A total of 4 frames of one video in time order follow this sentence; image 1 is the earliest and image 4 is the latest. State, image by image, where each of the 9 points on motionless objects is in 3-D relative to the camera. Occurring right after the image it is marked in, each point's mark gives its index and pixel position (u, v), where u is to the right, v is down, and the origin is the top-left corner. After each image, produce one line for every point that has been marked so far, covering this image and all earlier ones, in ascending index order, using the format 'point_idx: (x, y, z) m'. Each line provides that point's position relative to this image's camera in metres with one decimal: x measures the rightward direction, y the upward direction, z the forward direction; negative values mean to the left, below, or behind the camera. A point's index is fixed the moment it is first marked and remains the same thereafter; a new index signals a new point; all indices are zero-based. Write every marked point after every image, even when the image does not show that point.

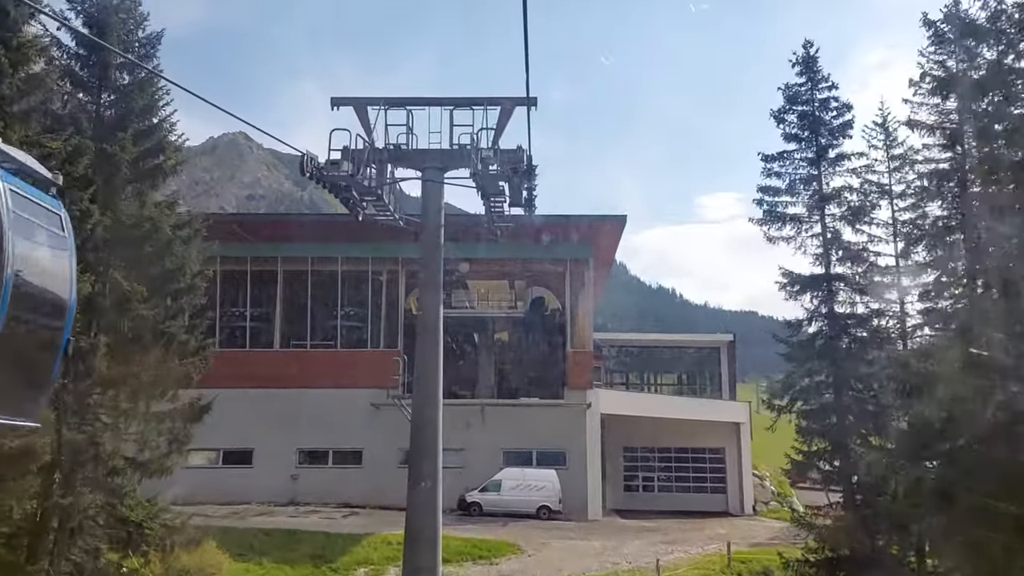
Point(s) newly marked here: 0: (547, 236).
0: (+0.8, +1.2, +18.7) m
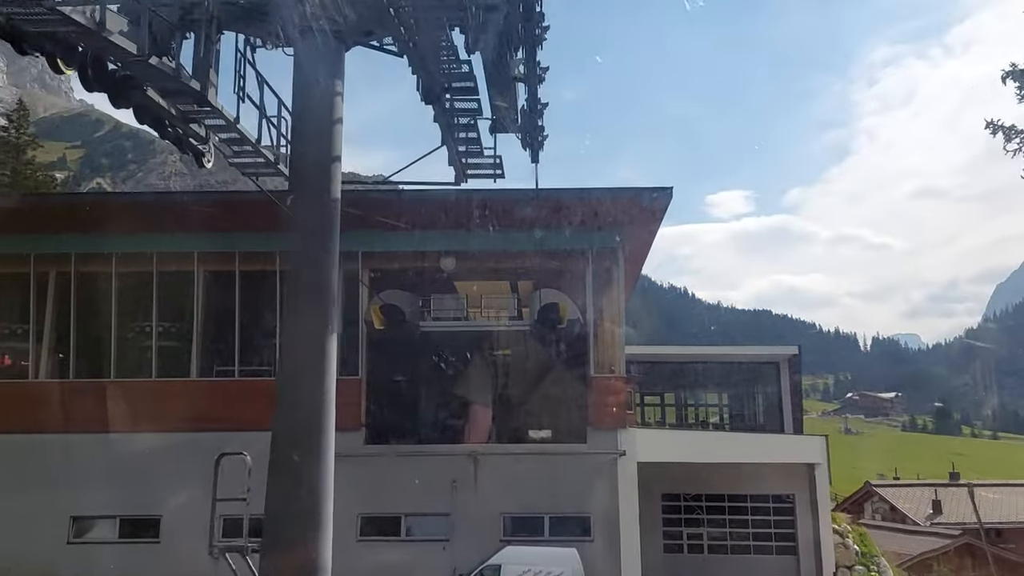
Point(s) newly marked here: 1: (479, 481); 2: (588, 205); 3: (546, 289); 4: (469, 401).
0: (+0.8, +1.2, +13.7) m
1: (-0.5, -3.1, +12.9) m
2: (+1.4, +1.4, +13.4) m
3: (+0.5, 0.0, +13.3) m
4: (-0.8, -1.9, +14.4) m
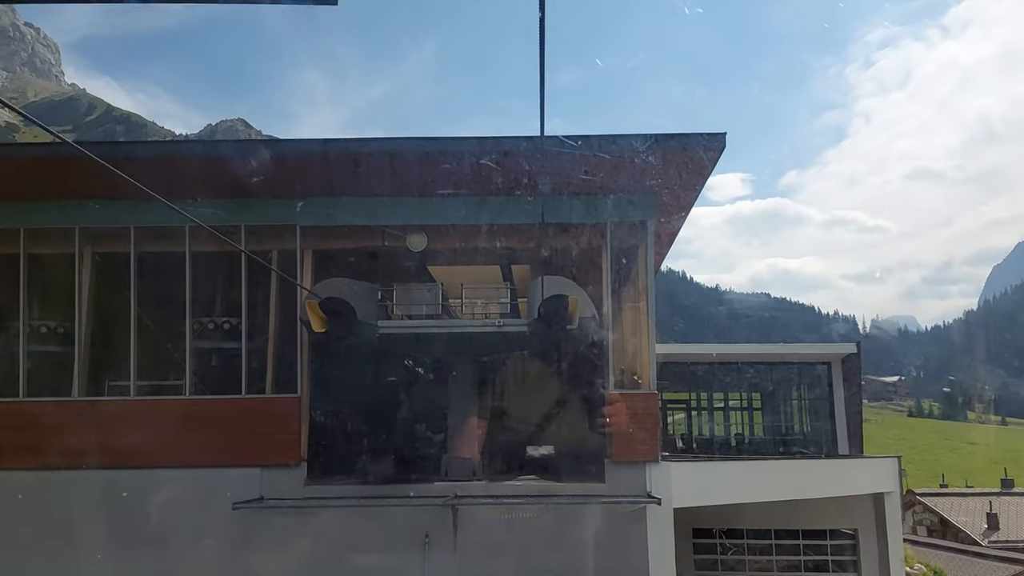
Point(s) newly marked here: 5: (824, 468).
0: (+0.7, +1.4, +10.3) m
1: (-0.6, -2.9, +9.6) m
2: (+1.3, +1.6, +10.0) m
3: (+0.4, +0.1, +9.9) m
4: (-0.9, -1.8, +11.0) m
5: (+4.8, -2.8, +12.5) m
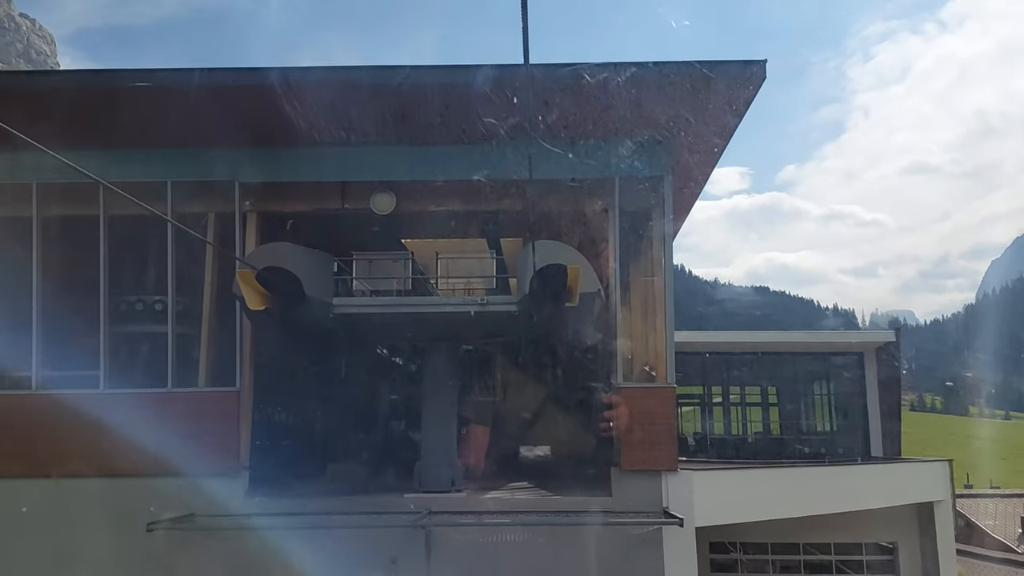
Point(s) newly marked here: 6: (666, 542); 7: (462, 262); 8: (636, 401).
0: (+0.6, +1.6, +8.5) m
1: (-0.8, -2.6, +7.8) m
2: (+1.2, +1.9, +8.2) m
3: (+0.3, +0.4, +8.1) m
4: (-1.0, -1.4, +9.3) m
5: (+4.6, -2.4, +10.7) m
6: (+1.5, -2.5, +8.0) m
7: (-0.6, +0.3, +9.3) m
8: (+1.3, -1.1, +8.3) m
